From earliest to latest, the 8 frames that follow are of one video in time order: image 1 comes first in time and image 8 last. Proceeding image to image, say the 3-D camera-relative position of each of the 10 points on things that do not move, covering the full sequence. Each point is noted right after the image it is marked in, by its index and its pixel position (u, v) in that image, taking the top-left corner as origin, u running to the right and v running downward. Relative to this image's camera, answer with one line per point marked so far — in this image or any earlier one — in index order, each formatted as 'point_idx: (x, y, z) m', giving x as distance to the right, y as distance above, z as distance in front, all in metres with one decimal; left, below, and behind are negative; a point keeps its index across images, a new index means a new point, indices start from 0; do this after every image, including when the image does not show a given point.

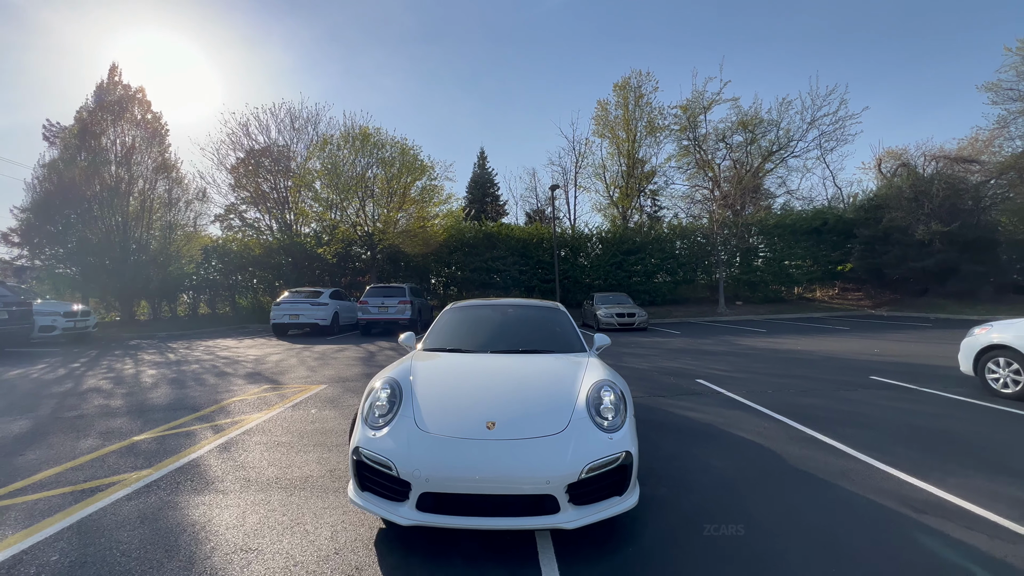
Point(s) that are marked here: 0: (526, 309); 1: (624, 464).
0: (+0.2, -0.3, +5.6) m
1: (+0.8, -1.3, +3.2) m
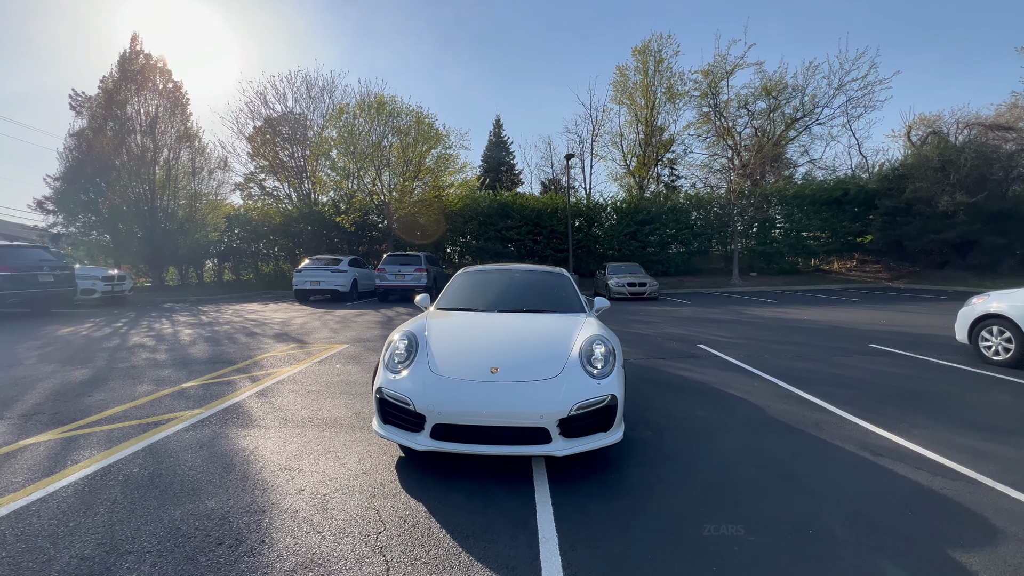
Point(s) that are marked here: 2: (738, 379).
0: (+0.2, +0.2, +6.0) m
1: (+0.8, -1.0, +3.7) m
2: (+3.4, -1.4, +6.8) m
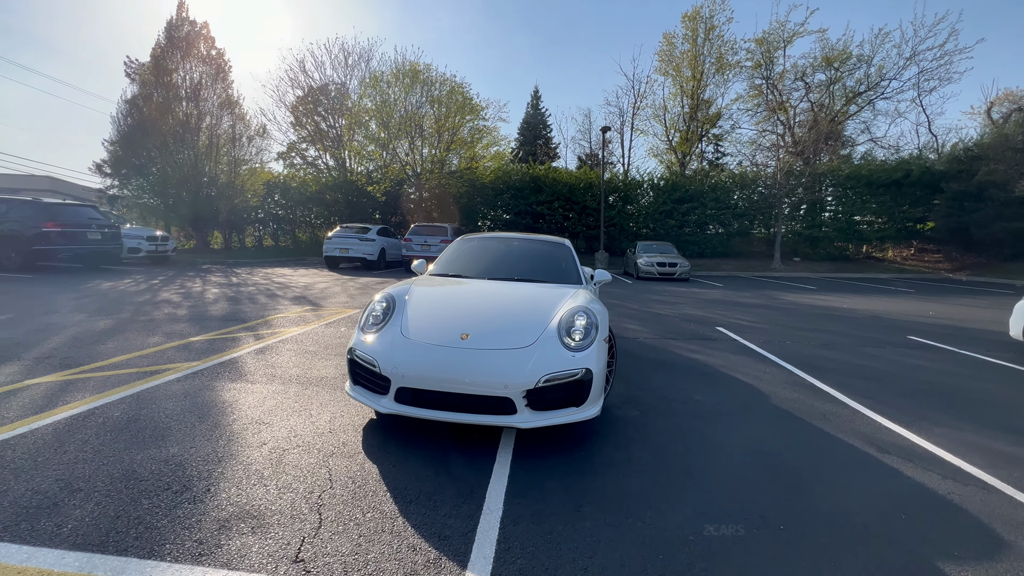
0: (+0.2, +0.6, +5.8) m
1: (+0.5, -0.7, +3.5) m
2: (+3.4, -1.1, +6.4) m
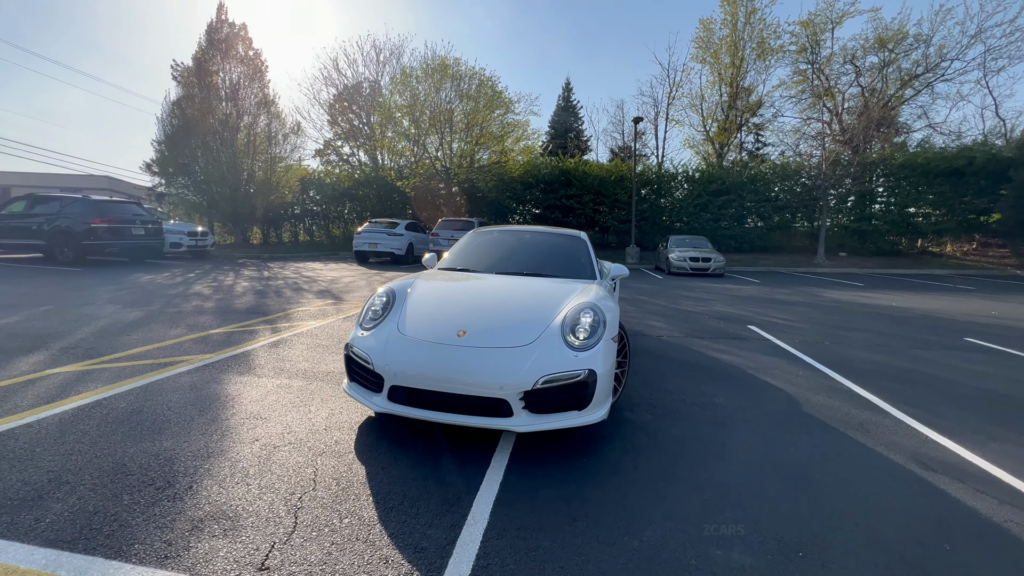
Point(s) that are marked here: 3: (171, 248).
0: (+0.4, +0.6, +5.5) m
1: (+0.5, -0.7, +3.3) m
2: (+3.6, -1.0, +5.9) m
3: (-13.2, +1.6, +17.5) m
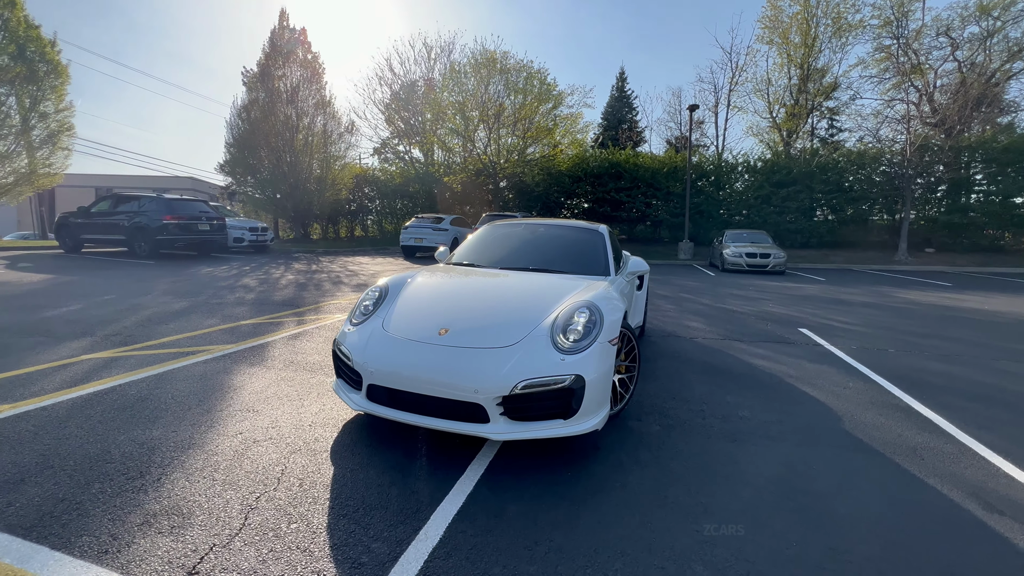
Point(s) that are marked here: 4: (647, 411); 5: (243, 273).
0: (+0.6, +0.7, +5.2) m
1: (+0.4, -0.7, +3.0) m
2: (+3.7, -1.0, +5.3) m
3: (-11.5, +1.9, +18.7) m
4: (+1.2, -1.1, +4.0) m
5: (-7.3, +0.4, +12.2) m
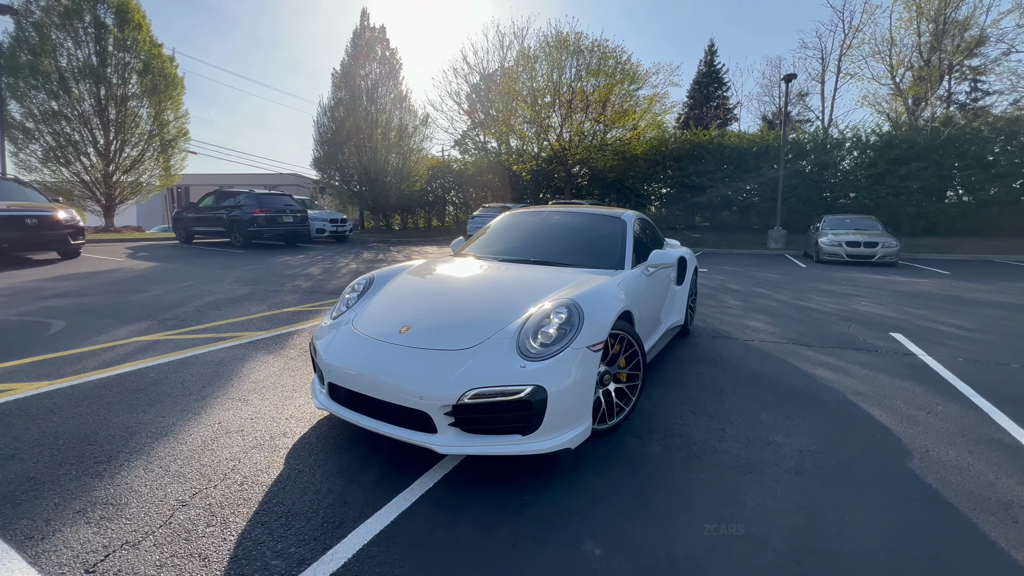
0: (+0.7, +0.7, +4.7) m
1: (+0.1, -0.6, +2.6) m
2: (+3.8, -1.0, +4.3) m
3: (-8.7, +2.5, +20.2) m
4: (+1.1, -1.1, +3.4) m
5: (-5.7, +0.7, +13.0) m
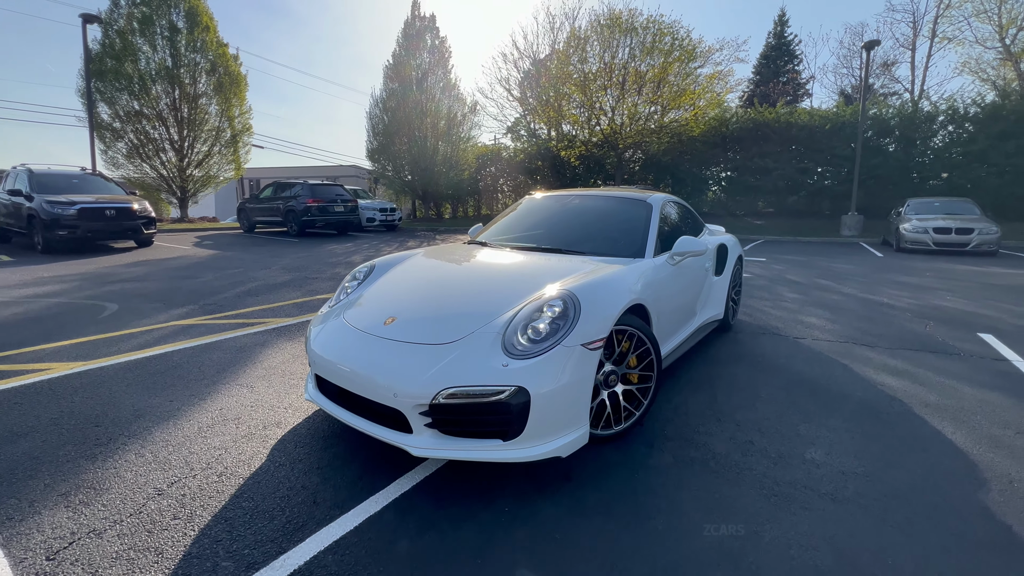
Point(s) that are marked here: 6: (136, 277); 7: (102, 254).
0: (+0.9, +0.8, +4.4) m
1: (0.0, -0.6, +2.3) m
2: (+3.9, -0.9, +3.6) m
3: (-6.6, +3.0, +20.7) m
4: (+1.1, -1.0, +3.1) m
5: (-4.6, +1.1, +13.3) m
6: (-6.9, +0.2, +8.3) m
7: (-10.7, +0.9, +11.8) m
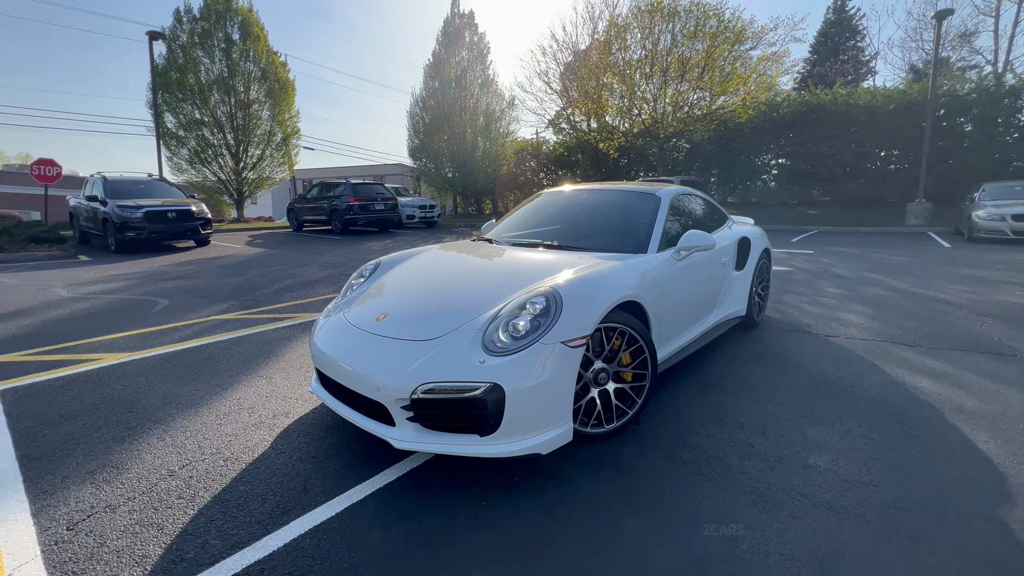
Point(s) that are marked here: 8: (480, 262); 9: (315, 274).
0: (+0.9, +0.9, +4.3) m
1: (-0.1, -0.6, +2.4) m
2: (+3.8, -0.9, +3.2) m
3: (-4.9, +3.3, +21.3) m
4: (+1.0, -1.0, +3.0) m
5: (-3.6, +1.2, +13.7) m
6: (-6.4, +0.3, +9.0) m
7: (-9.9, +1.0, +12.8) m
8: (-0.2, +0.2, +3.5) m
9: (-4.0, +0.3, +9.1) m
